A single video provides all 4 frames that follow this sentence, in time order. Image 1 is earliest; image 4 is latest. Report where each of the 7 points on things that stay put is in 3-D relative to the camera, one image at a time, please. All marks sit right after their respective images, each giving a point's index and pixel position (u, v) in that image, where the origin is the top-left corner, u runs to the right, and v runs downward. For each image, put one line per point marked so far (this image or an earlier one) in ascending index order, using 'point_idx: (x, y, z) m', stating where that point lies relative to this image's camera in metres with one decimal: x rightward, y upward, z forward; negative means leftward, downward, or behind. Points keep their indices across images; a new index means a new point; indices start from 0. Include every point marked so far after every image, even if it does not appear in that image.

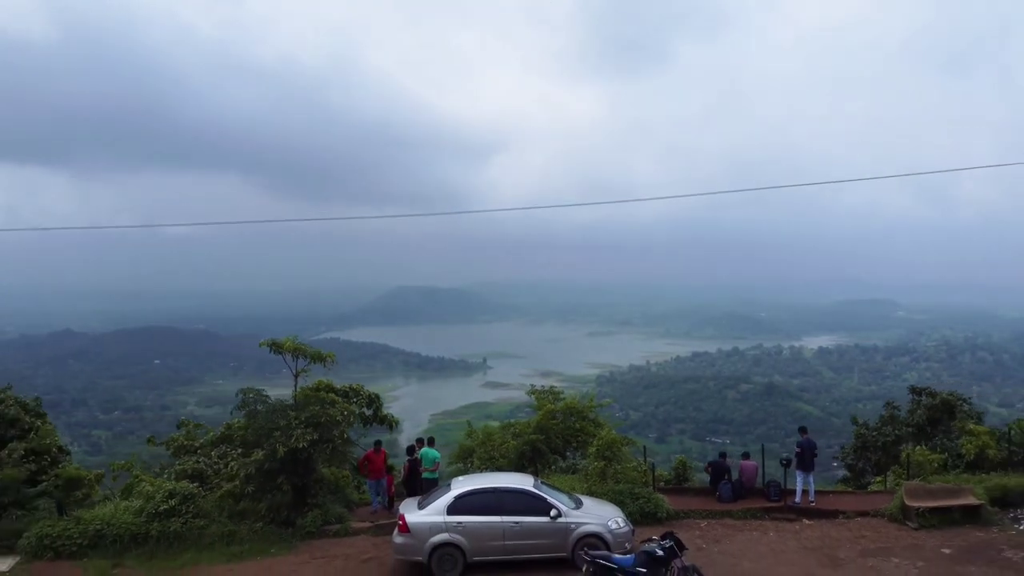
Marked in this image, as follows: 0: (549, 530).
0: (+0.5, -2.9, +8.4) m
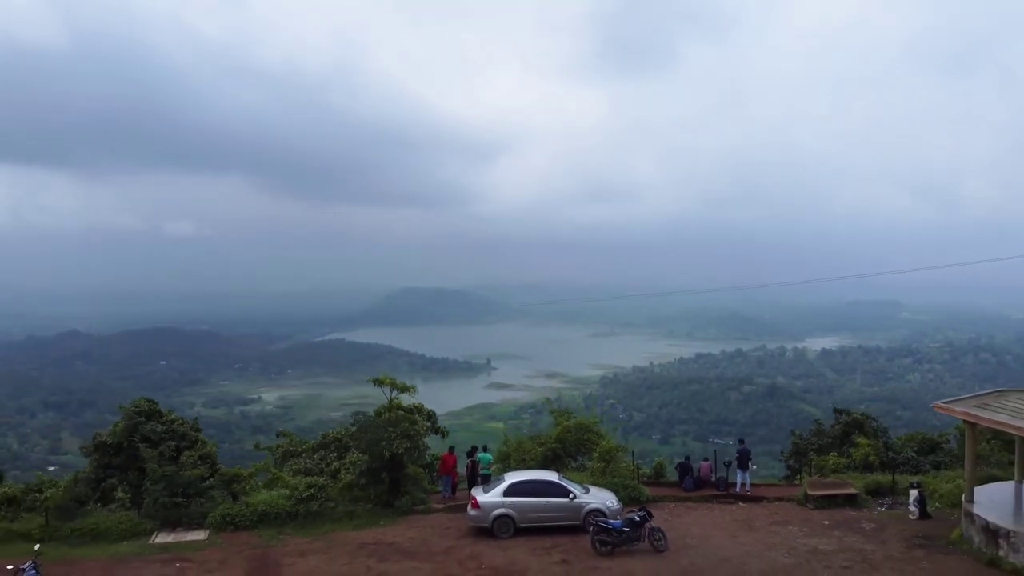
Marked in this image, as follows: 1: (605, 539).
0: (+0.8, -3.6, +10.9) m
1: (+1.1, -2.6, +7.3) m
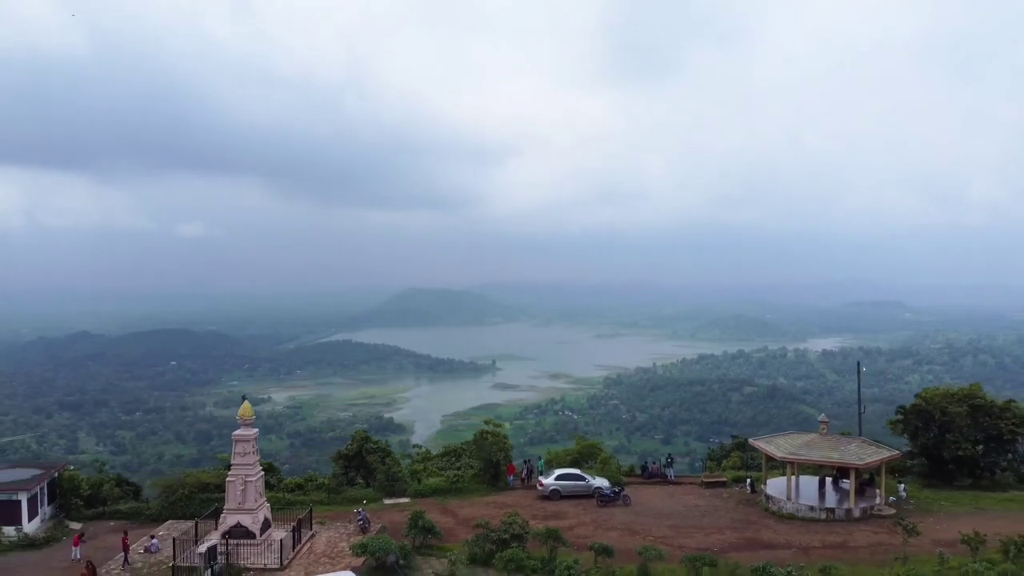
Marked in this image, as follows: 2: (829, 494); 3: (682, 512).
0: (+1.9, -5.7, +18.9) m
1: (+2.1, -4.7, +15.3) m
2: (+6.6, -4.3, +14.3) m
3: (+3.6, -4.7, +14.3) m
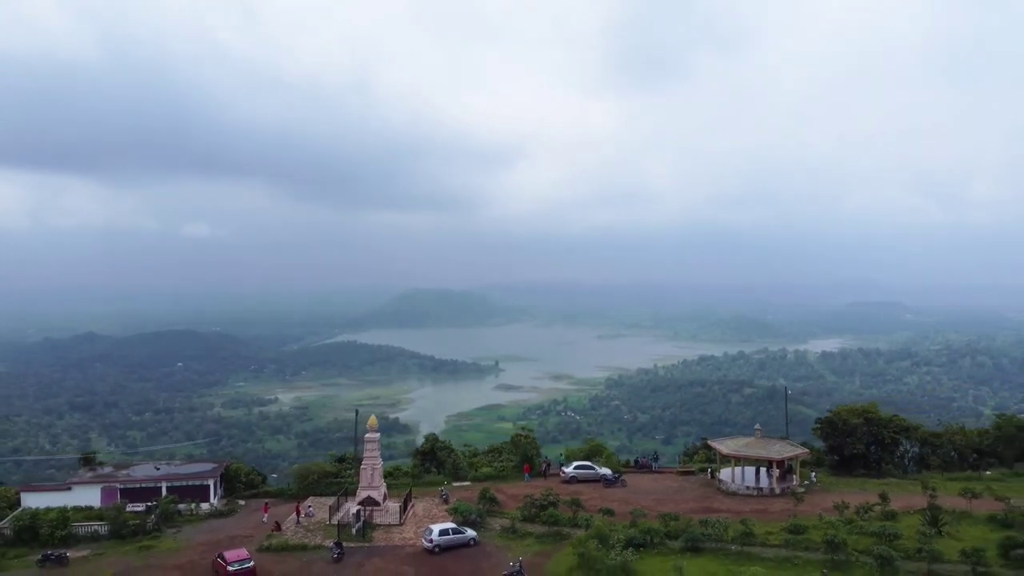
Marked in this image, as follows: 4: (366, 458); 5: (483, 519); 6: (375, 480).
0: (+2.9, -7.2, +25.5) m
1: (+3.1, -6.2, +21.8) m
2: (+7.7, -5.8, +20.8) m
3: (+4.6, -6.2, +20.8) m
4: (-4.2, -4.9, +19.4) m
5: (-0.8, -6.2, +18.3) m
6: (-3.9, -5.5, +19.3) m
